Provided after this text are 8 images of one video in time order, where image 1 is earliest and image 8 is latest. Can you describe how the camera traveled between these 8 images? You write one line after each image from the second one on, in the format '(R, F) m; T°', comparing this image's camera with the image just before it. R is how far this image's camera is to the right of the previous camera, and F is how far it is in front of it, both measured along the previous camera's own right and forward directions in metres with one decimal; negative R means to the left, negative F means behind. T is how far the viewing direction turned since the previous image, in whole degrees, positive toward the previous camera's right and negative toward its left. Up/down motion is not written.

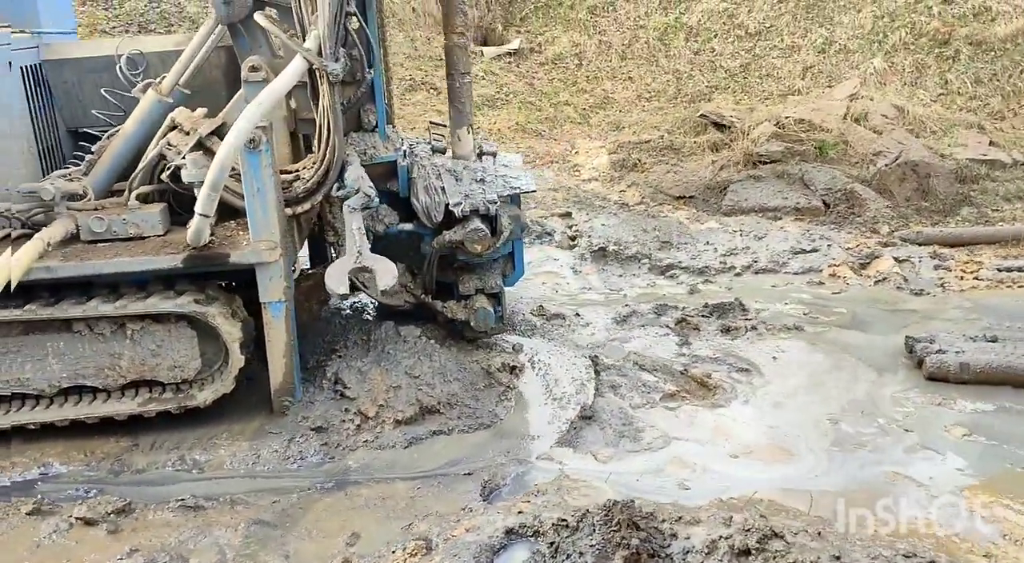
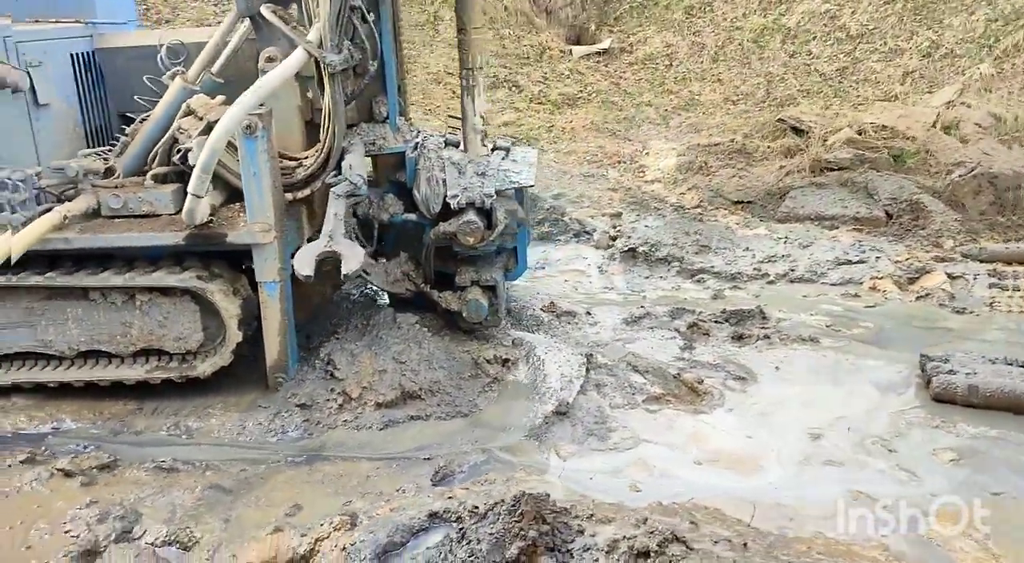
(+0.8, 0.0) m; -8°
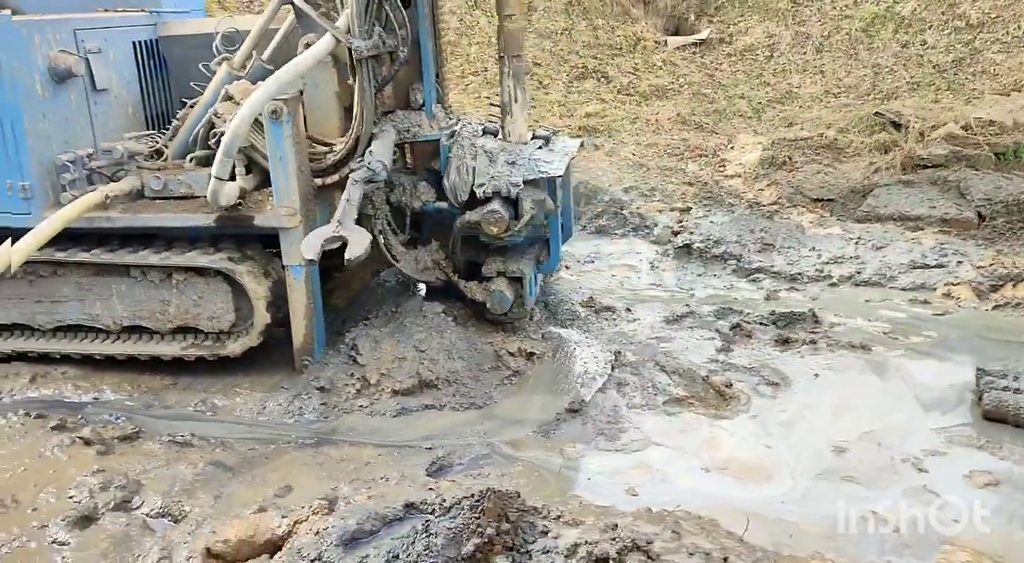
(+0.6, +0.1) m; -8°
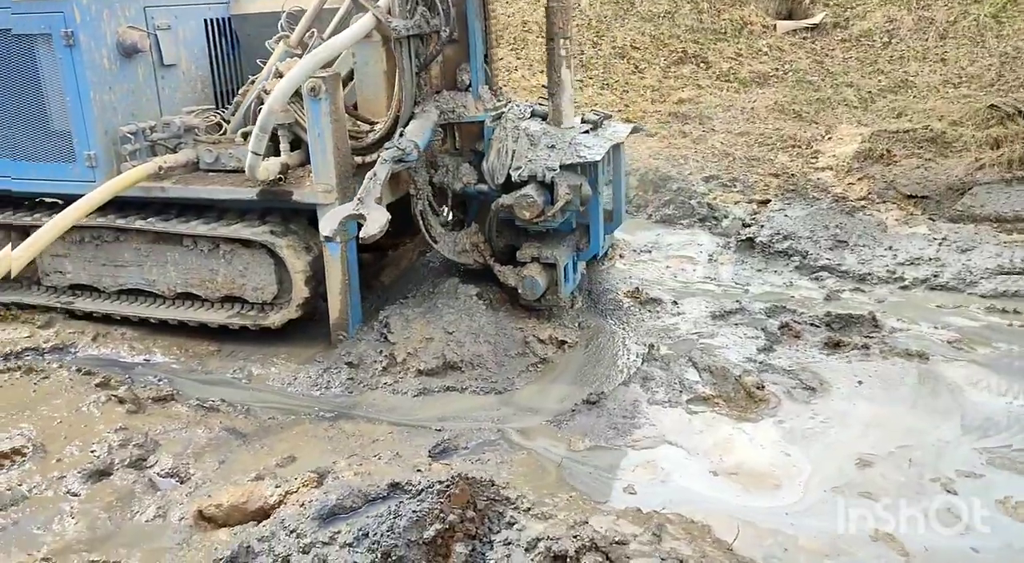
(+0.5, +0.1) m; -8°
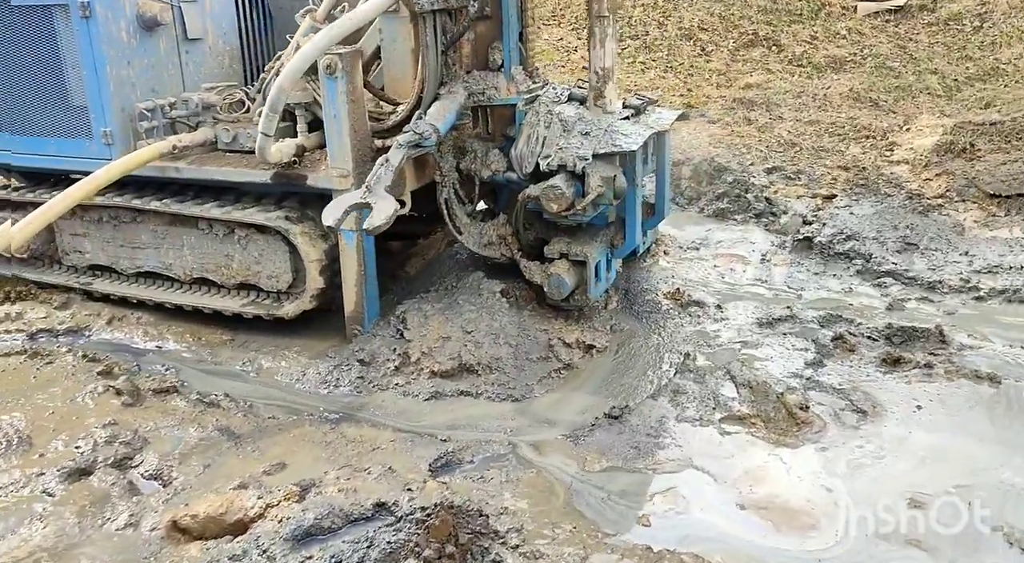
(+0.2, +0.4) m; -4°
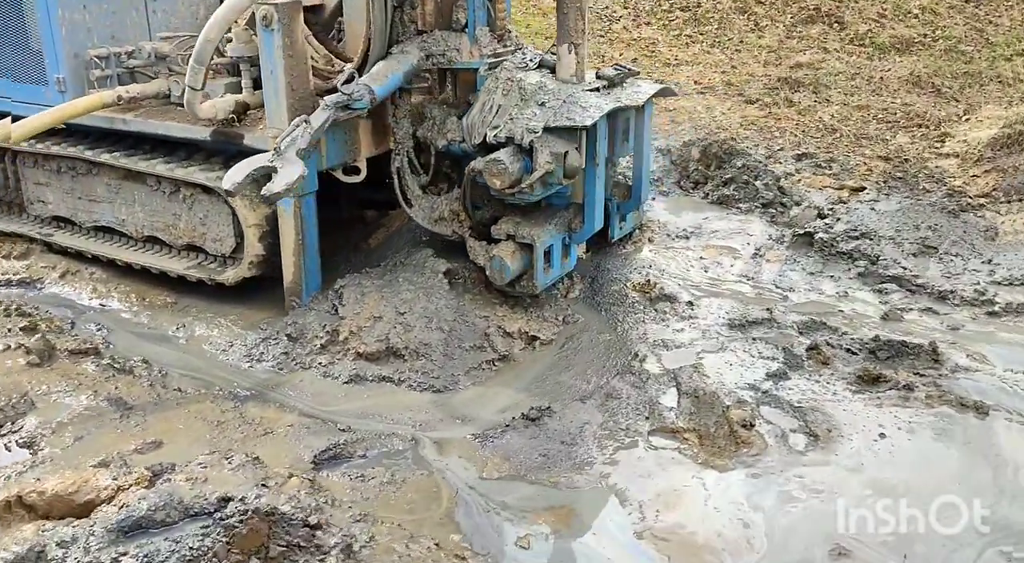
(+0.7, +0.4) m; -5°
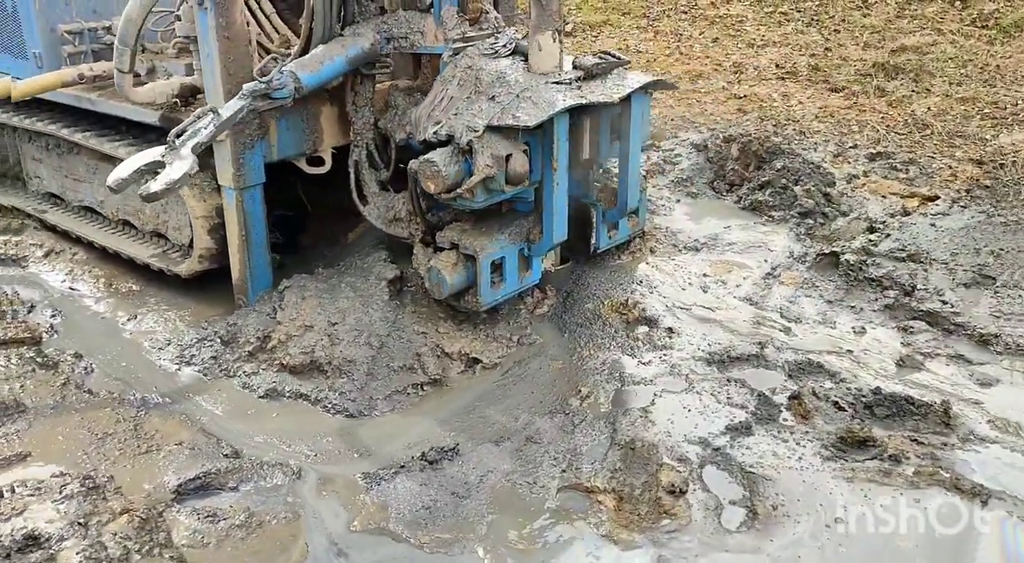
(+0.9, +0.6) m; -9°
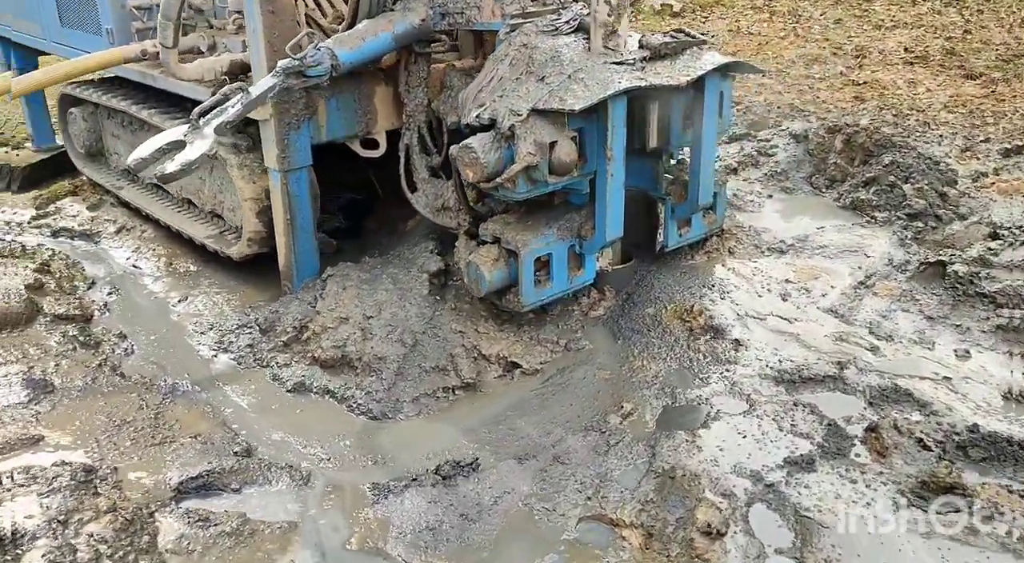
(+0.3, +0.4) m; -8°
